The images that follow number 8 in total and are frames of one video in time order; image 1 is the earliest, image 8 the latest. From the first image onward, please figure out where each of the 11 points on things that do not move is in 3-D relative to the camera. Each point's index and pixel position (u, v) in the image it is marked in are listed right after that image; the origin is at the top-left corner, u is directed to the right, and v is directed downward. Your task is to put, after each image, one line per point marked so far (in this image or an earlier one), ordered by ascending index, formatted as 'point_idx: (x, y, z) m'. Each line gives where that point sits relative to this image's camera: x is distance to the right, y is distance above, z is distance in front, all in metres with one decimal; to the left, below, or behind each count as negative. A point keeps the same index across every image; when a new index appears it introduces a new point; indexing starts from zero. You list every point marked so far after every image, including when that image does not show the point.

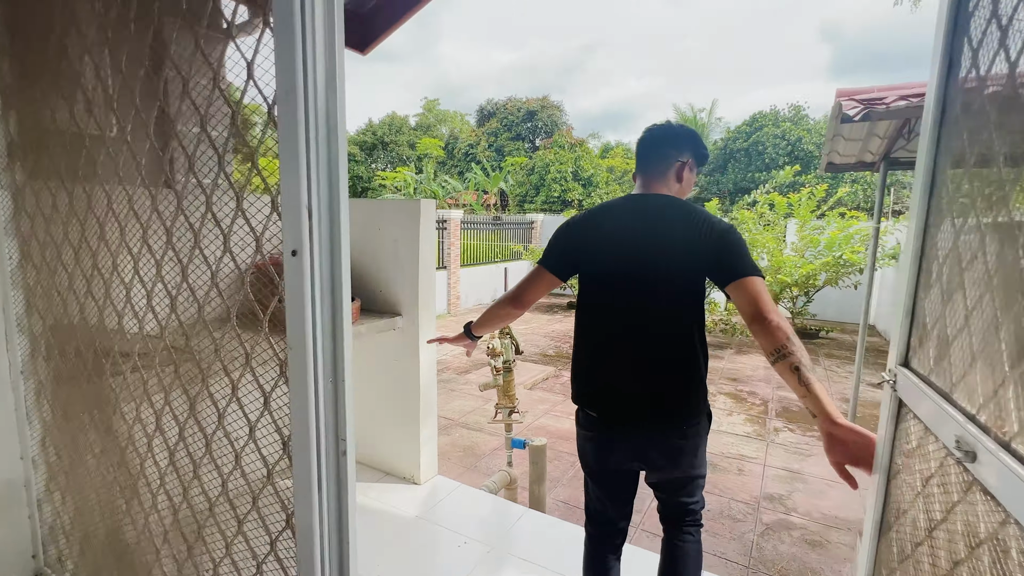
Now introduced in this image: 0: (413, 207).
0: (-0.5, +0.4, +2.4) m
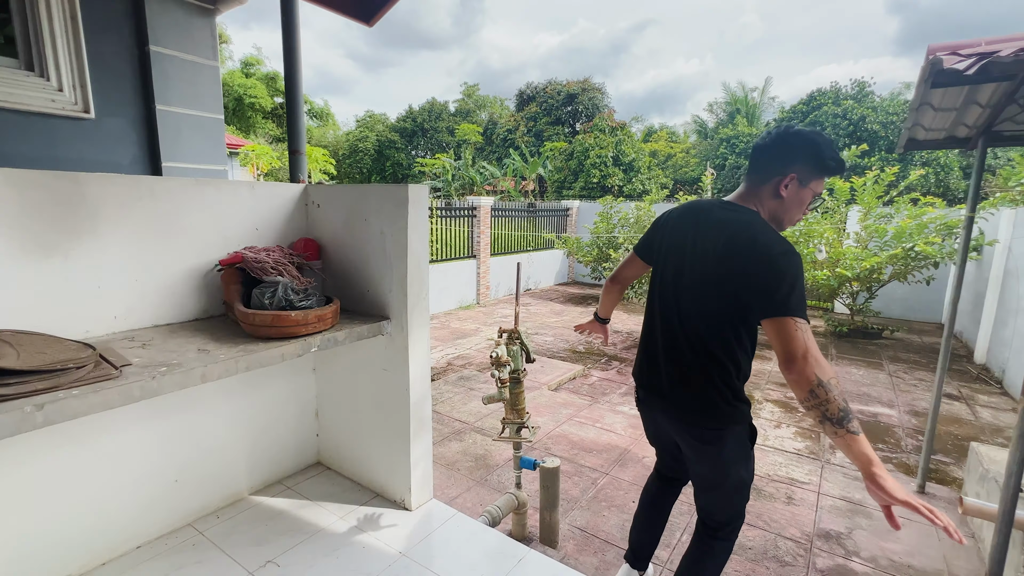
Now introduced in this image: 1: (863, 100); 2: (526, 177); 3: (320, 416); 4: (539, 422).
0: (-0.5, +0.4, +2.1) m
1: (+12.5, +6.7, +17.0) m
2: (+0.7, +4.5, +19.4) m
3: (-1.1, -0.7, +2.7) m
4: (+0.2, -1.2, +4.2) m
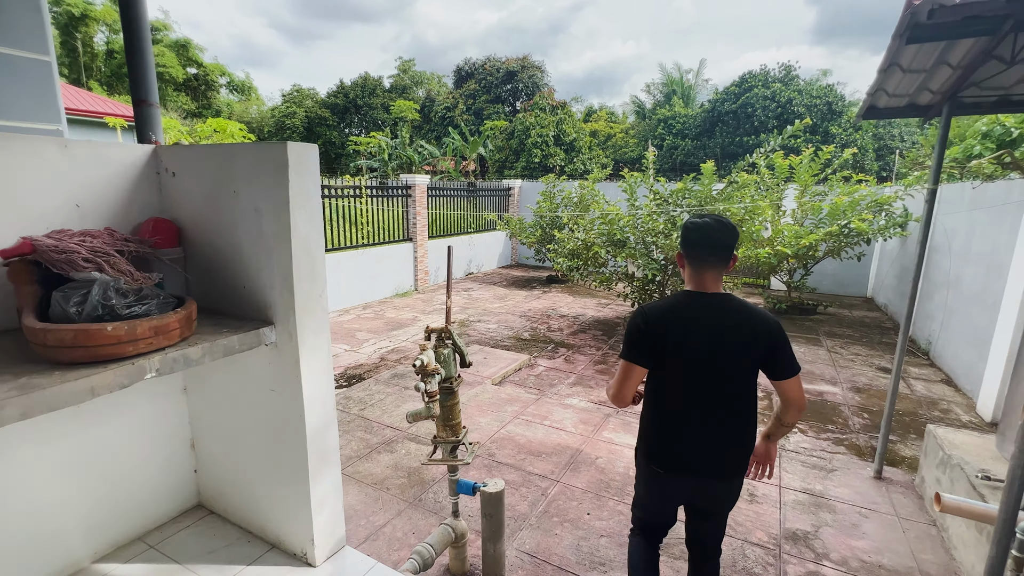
0: (-0.8, +0.4, +1.5) m
1: (+10.3, +7.6, +17.6) m
2: (-1.7, +5.1, +18.7) m
3: (-1.4, -0.7, +2.1) m
4: (-0.2, -1.1, +3.8) m
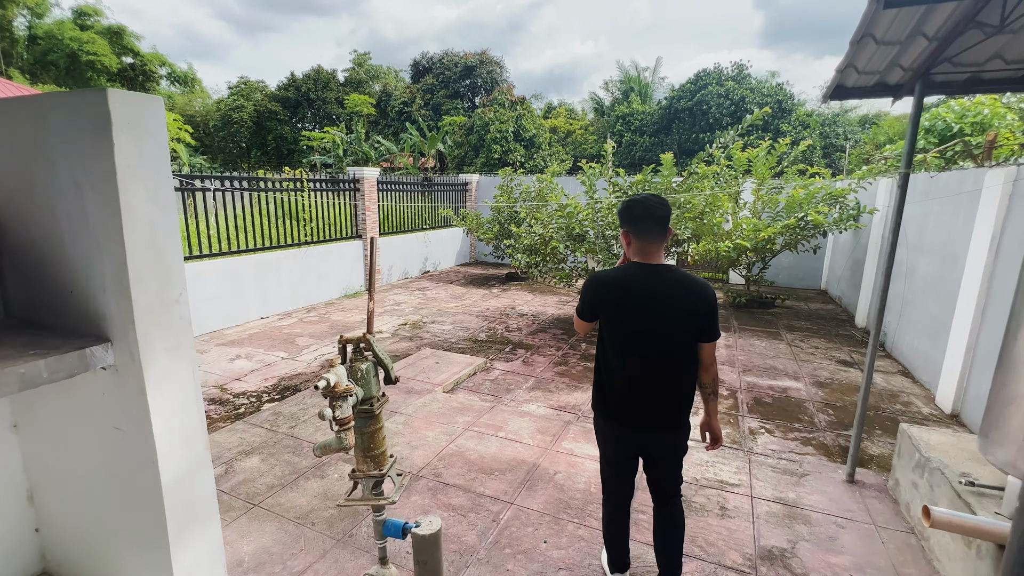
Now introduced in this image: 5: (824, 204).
0: (-1.0, +0.4, +1.1) m
1: (+8.7, +7.8, +17.9) m
2: (-3.3, +5.2, +18.1) m
3: (-1.6, -0.7, +1.6) m
4: (-0.6, -1.1, +3.4) m
5: (+4.6, +1.2, +7.0) m
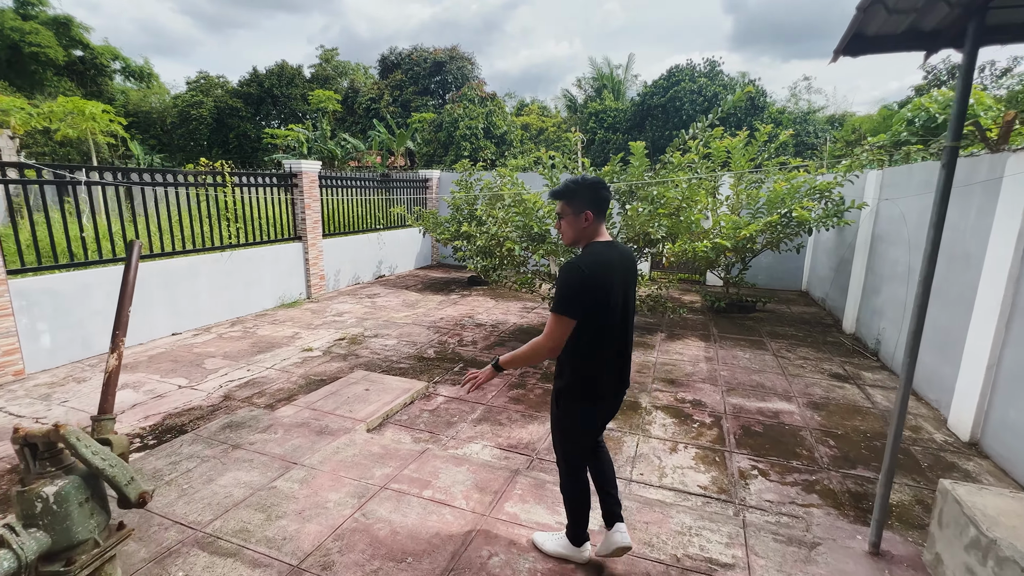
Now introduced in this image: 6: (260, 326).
0: (-1.3, +0.3, +0.3) m
1: (+7.5, +7.8, +17.5) m
2: (-4.4, +5.0, +17.1) m
3: (-1.9, -0.8, +0.8) m
4: (-1.0, -1.2, +2.6) m
5: (+4.0, +1.2, +6.5) m
6: (-3.3, -0.5, +6.1) m
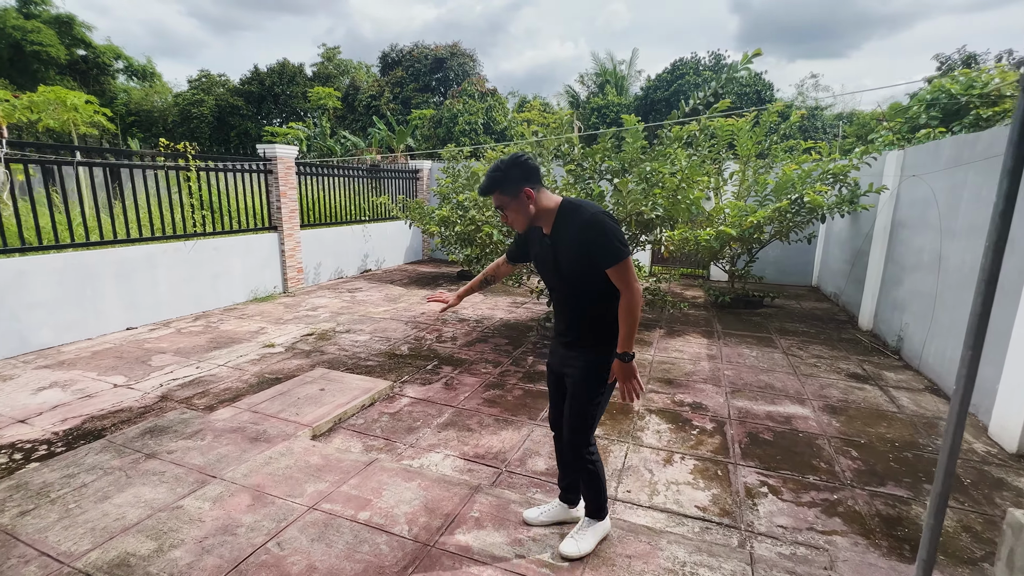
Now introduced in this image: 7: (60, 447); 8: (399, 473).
0: (-1.5, +0.4, -0.2) m
1: (+7.5, +7.9, +17.0) m
2: (-4.5, +5.1, +16.7) m
3: (-2.2, -0.7, +0.3) m
4: (-1.2, -1.1, +2.1) m
5: (+3.9, +1.3, +5.9) m
6: (-3.4, -0.4, +5.7) m
7: (-2.7, -1.0, +2.9) m
8: (-0.6, -1.0, +2.6) m
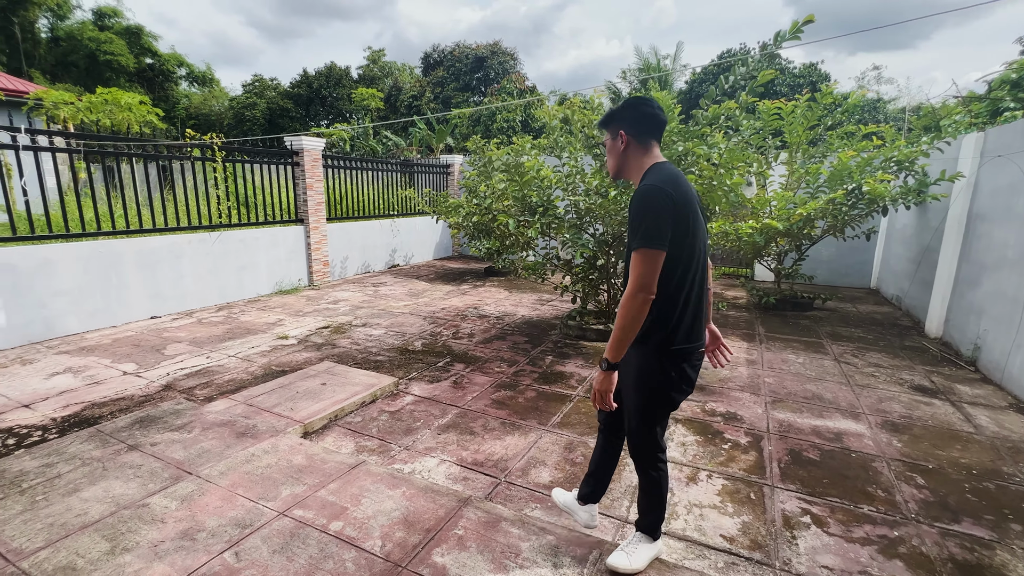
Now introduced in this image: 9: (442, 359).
0: (-1.7, +0.5, -0.4) m
1: (+8.8, +7.8, +16.0) m
2: (-3.2, +5.2, +16.7) m
3: (-2.4, -0.6, +0.2) m
4: (-1.3, -1.0, +1.9) m
5: (+4.1, +1.3, +5.3) m
6: (-3.2, -0.3, +5.6) m
7: (-2.7, -0.9, +2.8) m
8: (-0.6, -0.9, +2.4) m
9: (-0.6, -0.6, +4.2) m
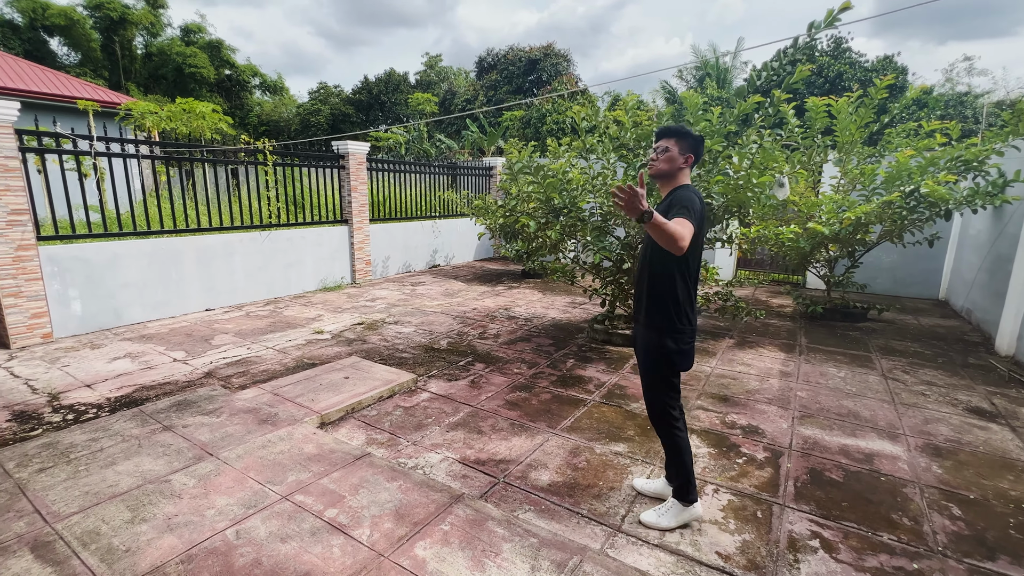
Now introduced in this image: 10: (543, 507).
0: (-2.0, +0.6, -0.2) m
1: (+10.4, +7.5, +15.0) m
2: (-1.5, +5.2, +17.0) m
3: (-2.6, -0.6, +0.5) m
4: (-1.3, -1.0, +2.1) m
5: (+4.5, +1.2, +4.9) m
6: (-2.8, -0.2, +6.0) m
7: (-2.7, -0.8, +3.1) m
8: (-0.6, -0.9, +2.4) m
9: (-0.4, -0.6, +4.3) m
10: (+0.1, -1.0, +2.3) m
